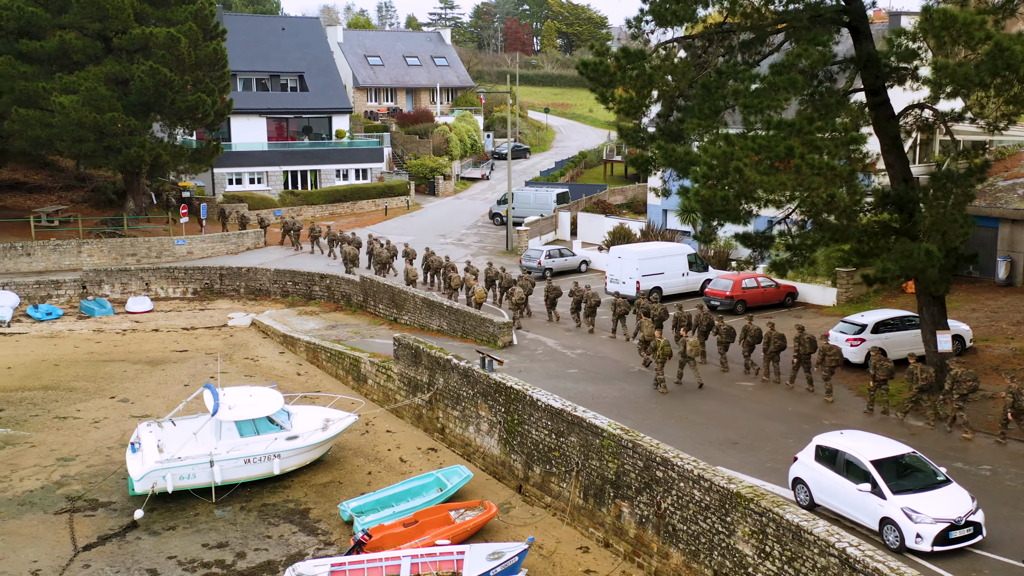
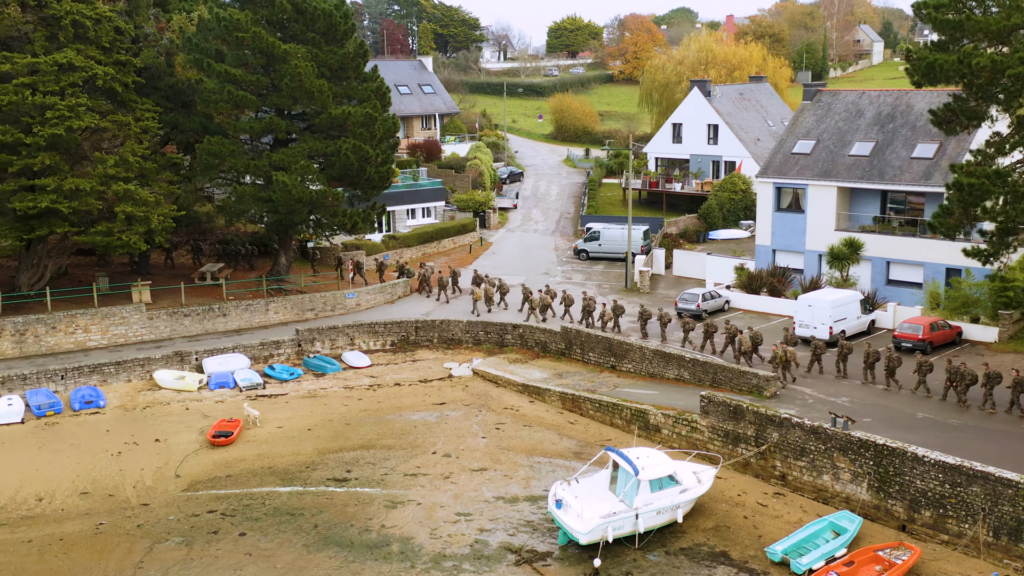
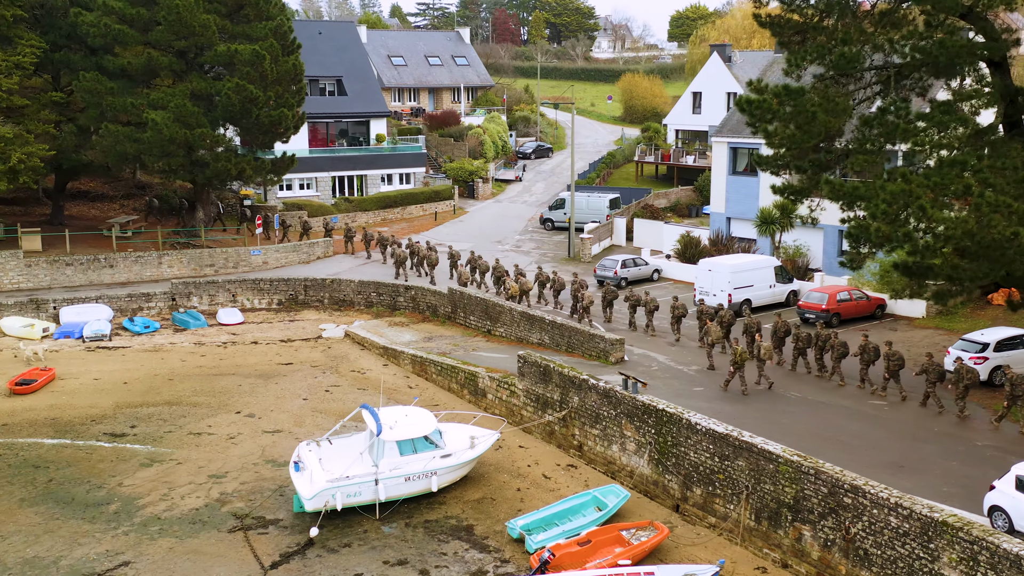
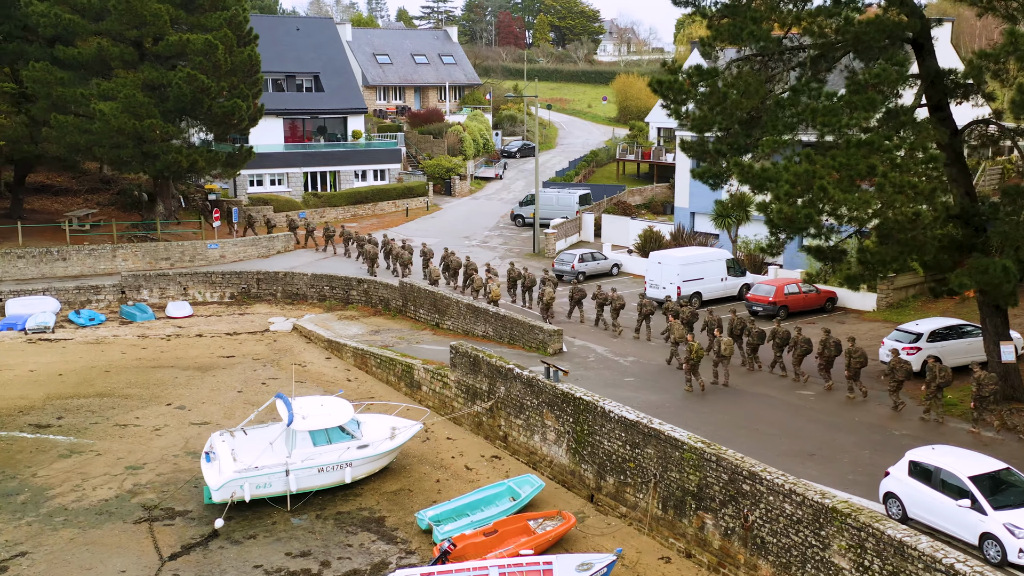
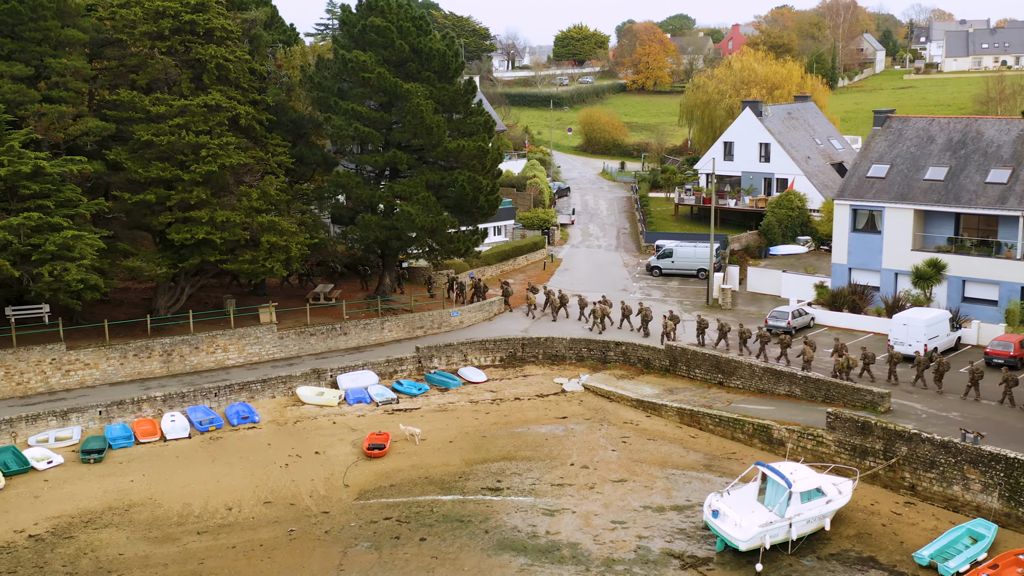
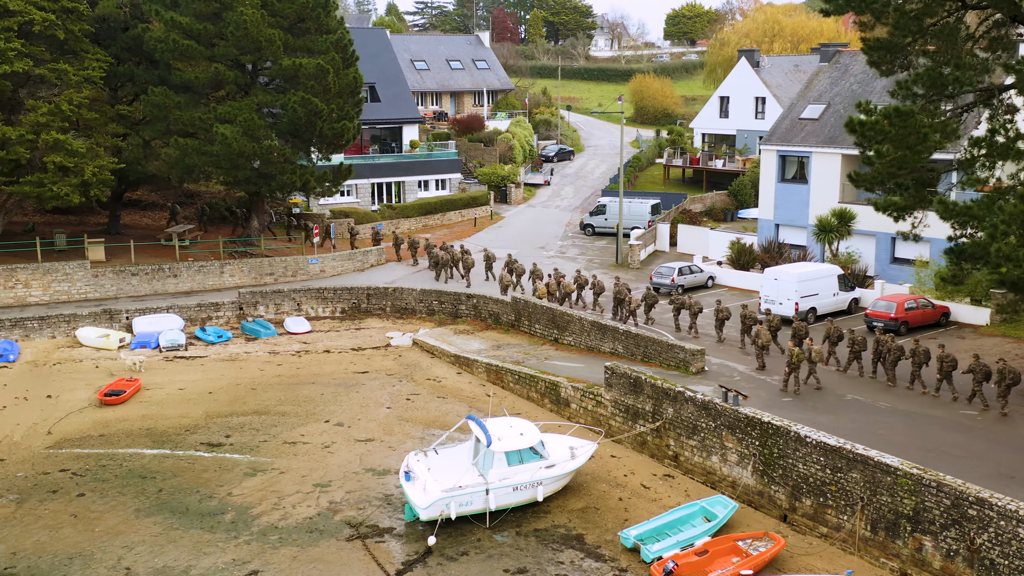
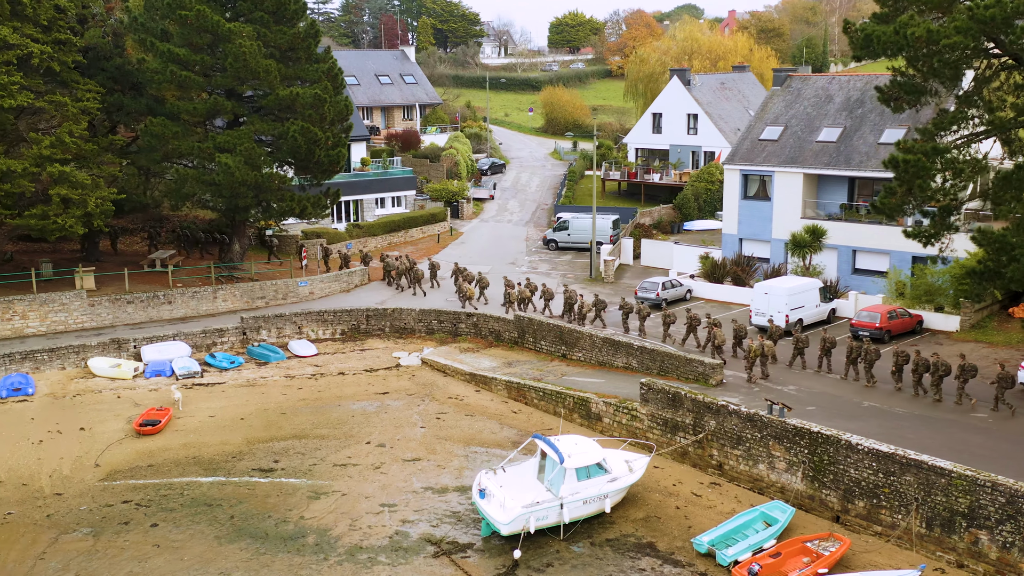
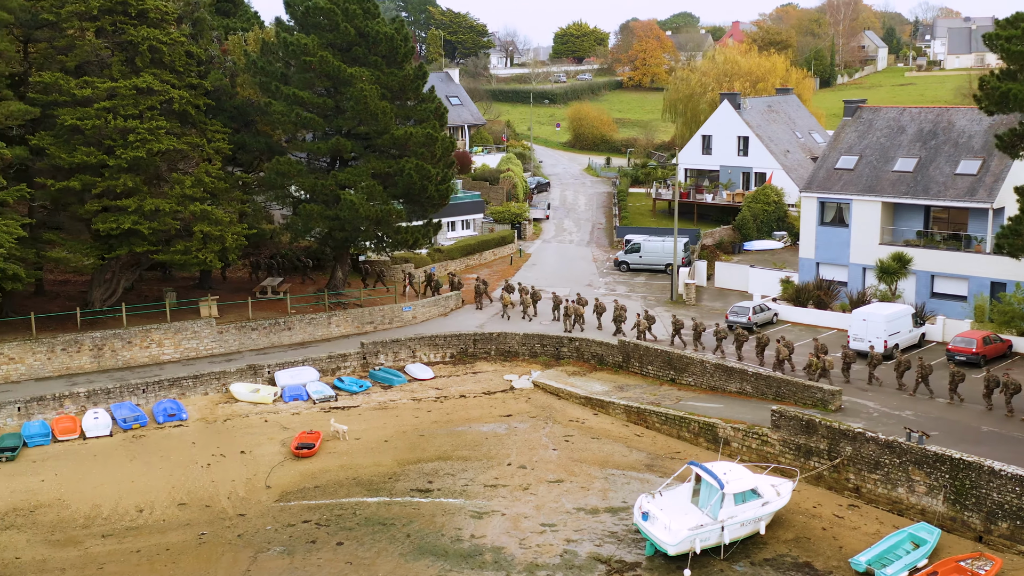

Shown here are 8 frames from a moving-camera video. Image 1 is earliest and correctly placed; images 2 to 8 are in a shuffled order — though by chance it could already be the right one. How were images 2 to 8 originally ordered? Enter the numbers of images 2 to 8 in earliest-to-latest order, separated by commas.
4, 3, 6, 7, 2, 8, 5
